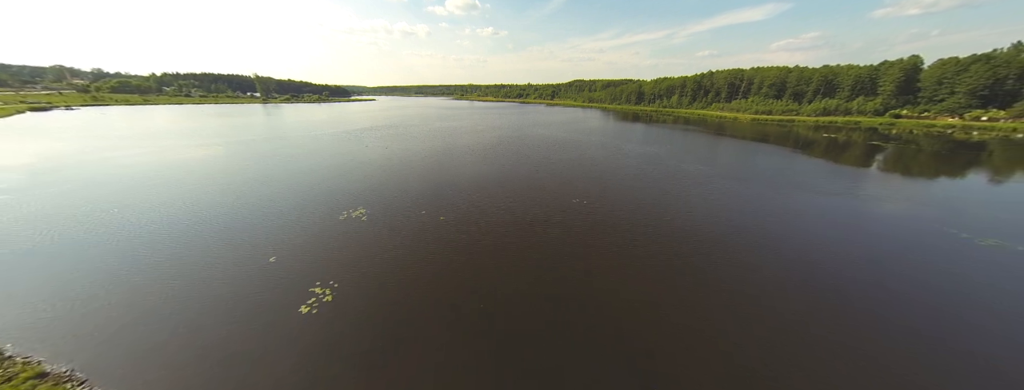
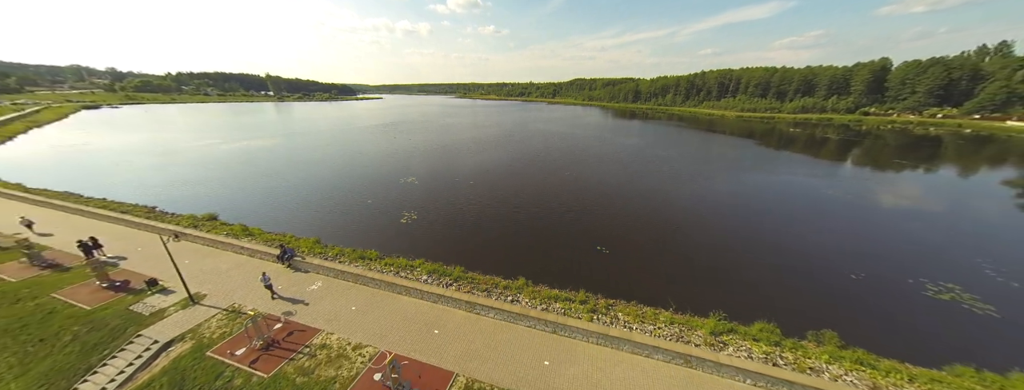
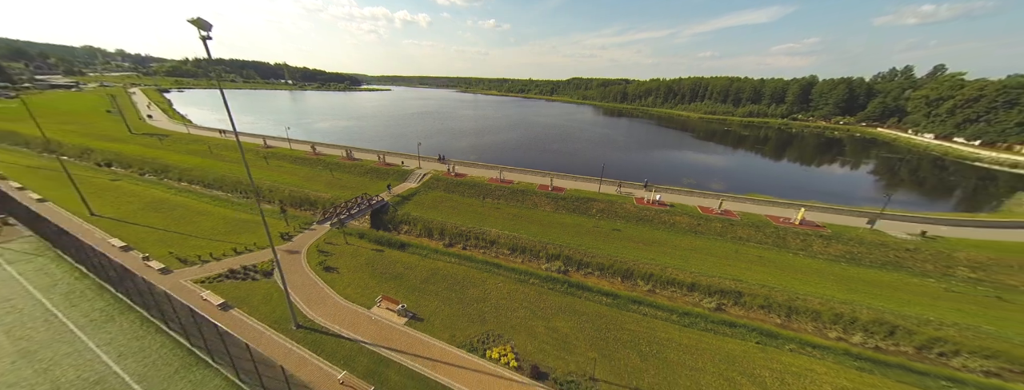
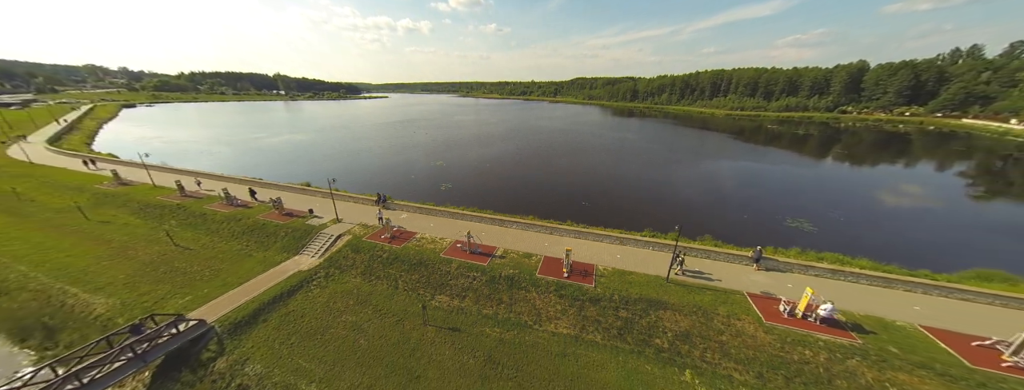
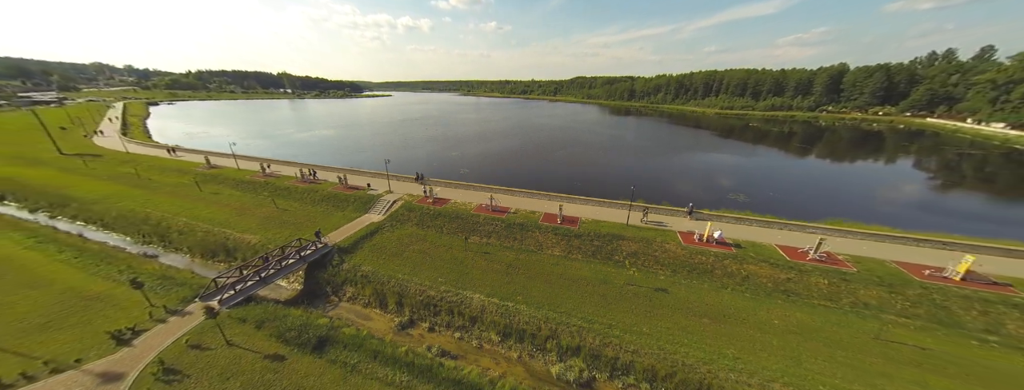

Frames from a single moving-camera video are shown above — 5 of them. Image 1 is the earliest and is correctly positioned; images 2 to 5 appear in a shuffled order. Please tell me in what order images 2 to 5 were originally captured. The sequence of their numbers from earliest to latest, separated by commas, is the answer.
2, 4, 5, 3
